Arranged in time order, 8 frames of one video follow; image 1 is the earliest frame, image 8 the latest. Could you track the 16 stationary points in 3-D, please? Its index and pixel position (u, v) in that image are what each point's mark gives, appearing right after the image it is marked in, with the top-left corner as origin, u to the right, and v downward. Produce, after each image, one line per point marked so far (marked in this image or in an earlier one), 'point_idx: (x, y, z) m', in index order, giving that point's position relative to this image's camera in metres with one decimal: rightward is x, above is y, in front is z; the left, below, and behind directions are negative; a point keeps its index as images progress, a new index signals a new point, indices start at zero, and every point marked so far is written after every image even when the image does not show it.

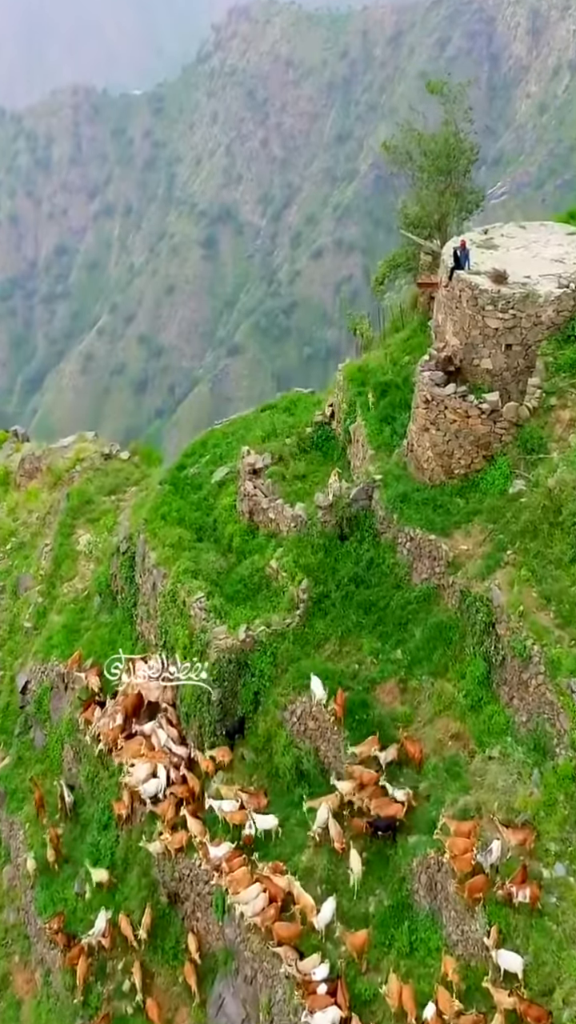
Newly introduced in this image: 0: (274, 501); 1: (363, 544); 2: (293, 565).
0: (-0.2, +0.2, +15.2) m
1: (+1.1, -0.5, +14.3) m
2: (+0.1, -0.8, +14.3) m
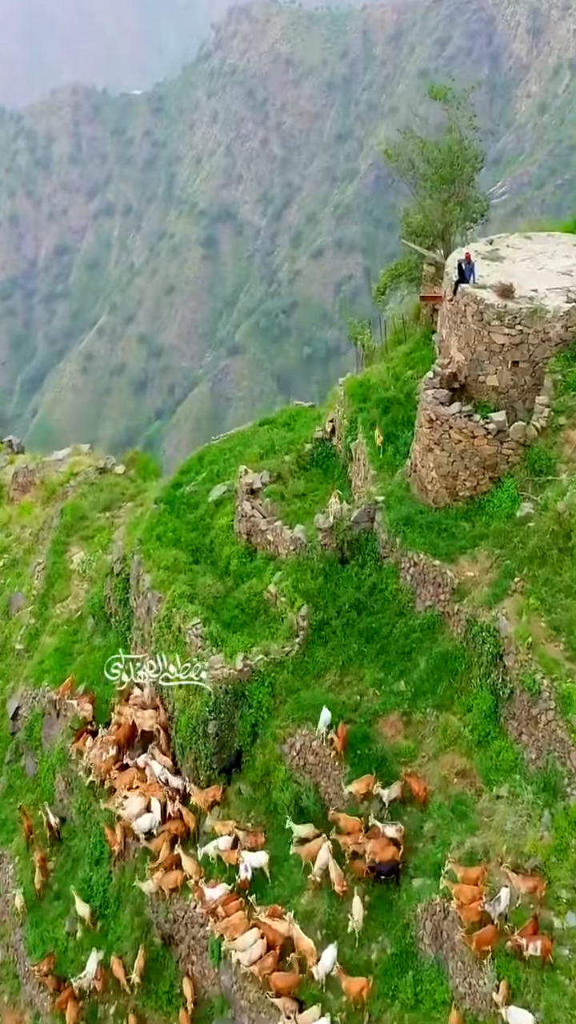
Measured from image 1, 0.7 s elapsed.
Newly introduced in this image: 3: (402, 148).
0: (-0.2, -0.1, +14.7) m
1: (+1.1, -0.8, +13.8) m
2: (+0.1, -1.1, +13.8) m
3: (+2.3, +6.9, +19.2) m
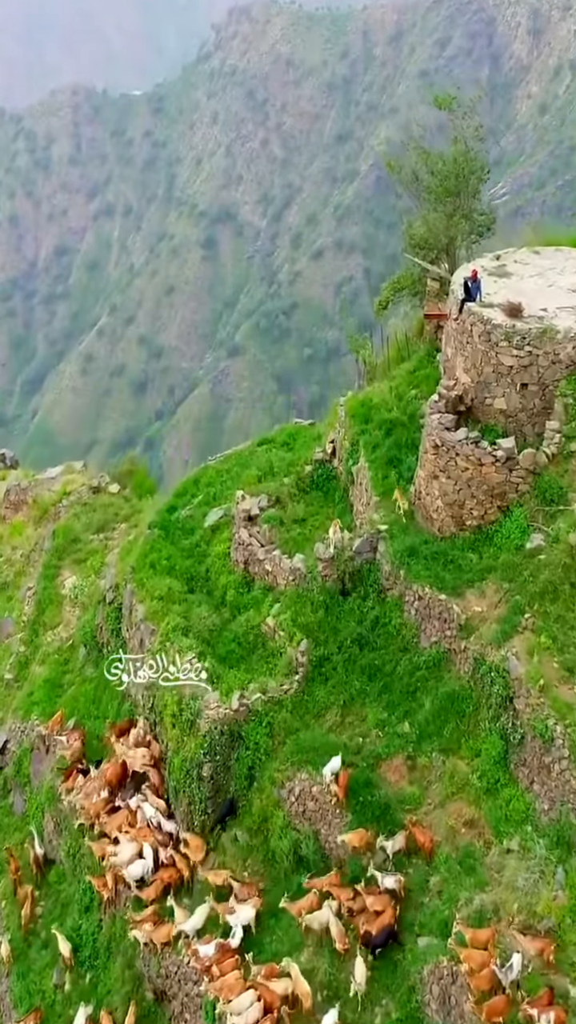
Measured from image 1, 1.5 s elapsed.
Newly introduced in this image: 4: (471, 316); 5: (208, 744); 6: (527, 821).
0: (-0.2, -0.5, +14.1) m
1: (+1.0, -1.2, +13.2) m
2: (0.0, -1.5, +13.2) m
3: (+2.2, +6.6, +18.6) m
4: (+2.5, +2.7, +13.5) m
5: (-1.0, -2.9, +12.5) m
6: (+2.5, -3.3, +10.6) m
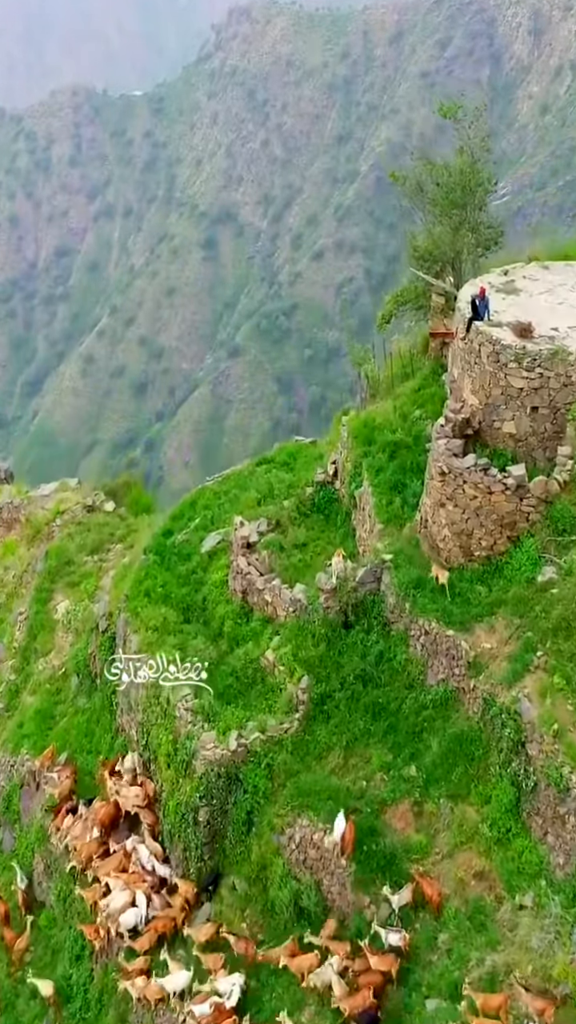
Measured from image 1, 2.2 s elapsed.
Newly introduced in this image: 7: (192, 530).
0: (-0.2, -0.9, +13.6) m
1: (+1.0, -1.6, +12.6) m
2: (0.0, -1.8, +12.6) m
3: (+2.2, +6.2, +18.0) m
4: (+2.5, +2.3, +13.0) m
5: (-1.0, -3.3, +12.0) m
6: (+2.5, -3.7, +10.1) m
7: (-1.5, -0.3, +16.0) m
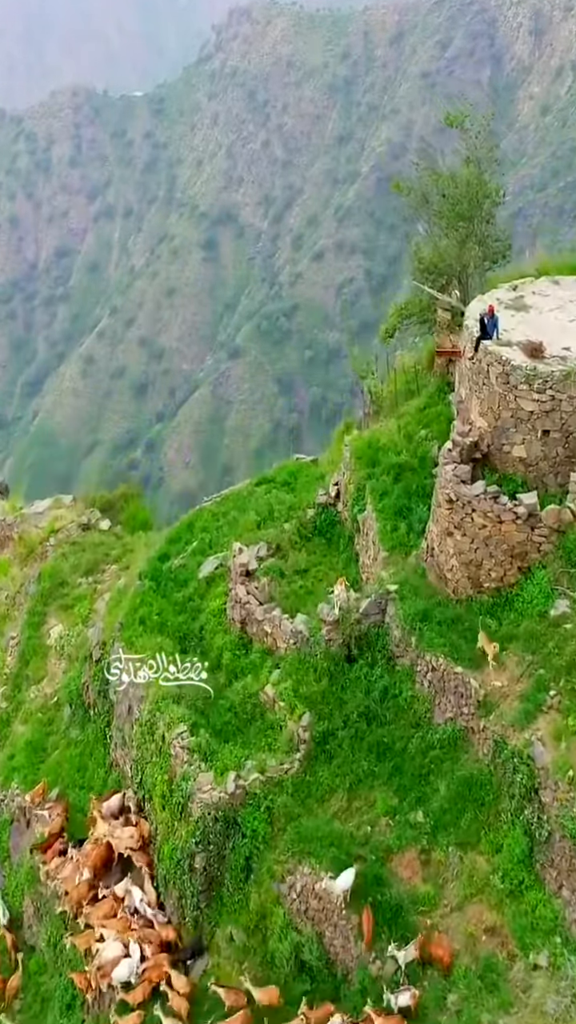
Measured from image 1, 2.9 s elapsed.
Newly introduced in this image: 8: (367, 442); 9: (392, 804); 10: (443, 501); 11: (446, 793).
0: (-0.2, -1.3, +13.0) m
1: (+1.1, -1.9, +12.0) m
2: (0.0, -2.2, +12.1) m
3: (+2.3, +5.8, +17.5) m
4: (+2.5, +2.0, +12.4) m
5: (-1.0, -3.6, +11.4) m
6: (+2.5, -4.0, +9.5) m
7: (-1.5, -0.7, +15.4) m
8: (+1.2, +1.1, +15.0) m
9: (+1.1, -3.2, +11.0) m
10: (+1.9, +0.1, +12.1) m
11: (+1.7, -3.0, +10.8) m
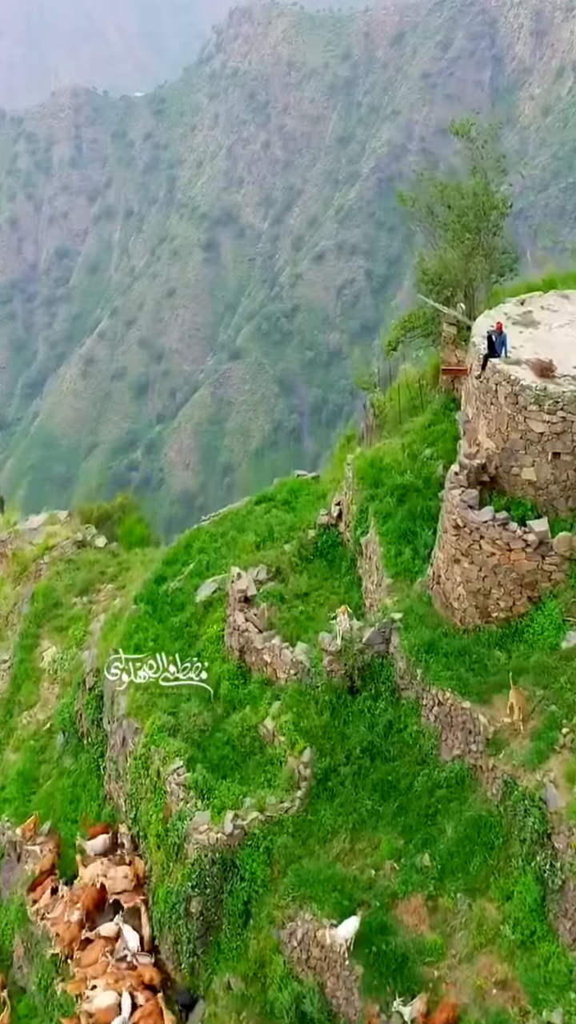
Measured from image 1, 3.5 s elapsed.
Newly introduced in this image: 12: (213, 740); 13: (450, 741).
0: (-0.2, -1.6, +12.5) m
1: (+1.1, -2.2, +11.6) m
2: (+0.1, -2.5, +11.6) m
3: (+2.3, +5.5, +17.0) m
4: (+2.5, +1.6, +11.9) m
5: (-1.0, -4.0, +10.9) m
6: (+2.6, -4.3, +9.0) m
7: (-1.5, -1.0, +15.0) m
8: (+1.2, +0.8, +14.5) m
9: (+1.1, -3.5, +10.5) m
10: (+1.9, -0.2, +11.6) m
11: (+1.7, -3.4, +10.3) m
12: (-0.9, -2.7, +12.0) m
13: (+1.8, -2.5, +10.9) m
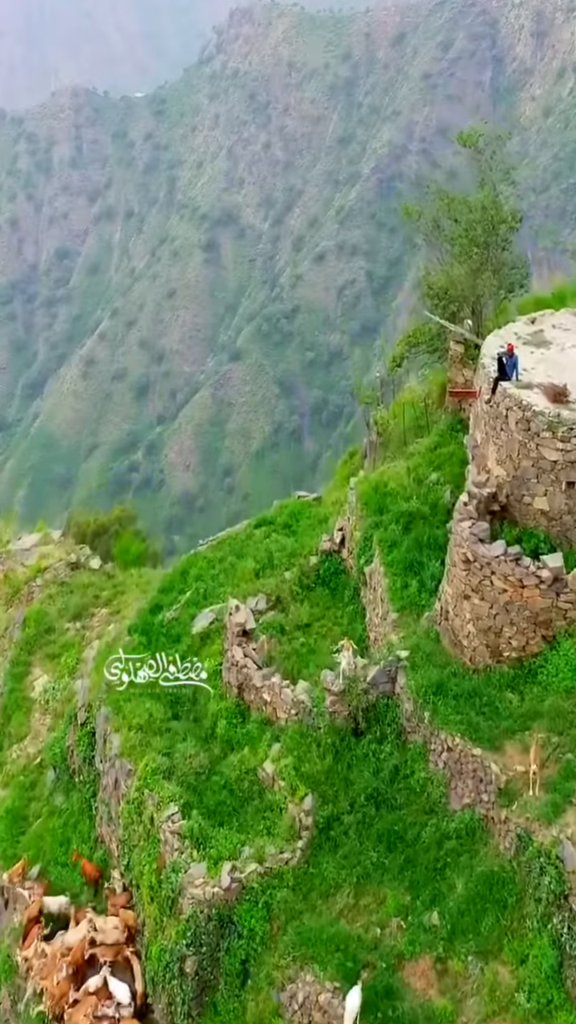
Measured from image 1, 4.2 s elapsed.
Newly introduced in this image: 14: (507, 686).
0: (-0.2, -1.9, +12.0) m
1: (+1.1, -2.6, +11.0) m
2: (+0.1, -2.9, +11.0) m
3: (+2.3, +5.1, +16.4) m
4: (+2.5, +1.3, +11.4) m
5: (-1.0, -4.3, +10.4) m
6: (+2.6, -4.7, +8.5) m
7: (-1.5, -1.3, +14.4) m
8: (+1.2, +0.4, +13.9) m
9: (+1.2, -3.9, +9.9) m
10: (+1.9, -0.5, +11.0) m
11: (+1.7, -3.7, +9.7) m
12: (-0.9, -3.1, +11.4) m
13: (+1.8, -2.9, +10.3) m
14: (+2.3, -1.9, +10.7) m
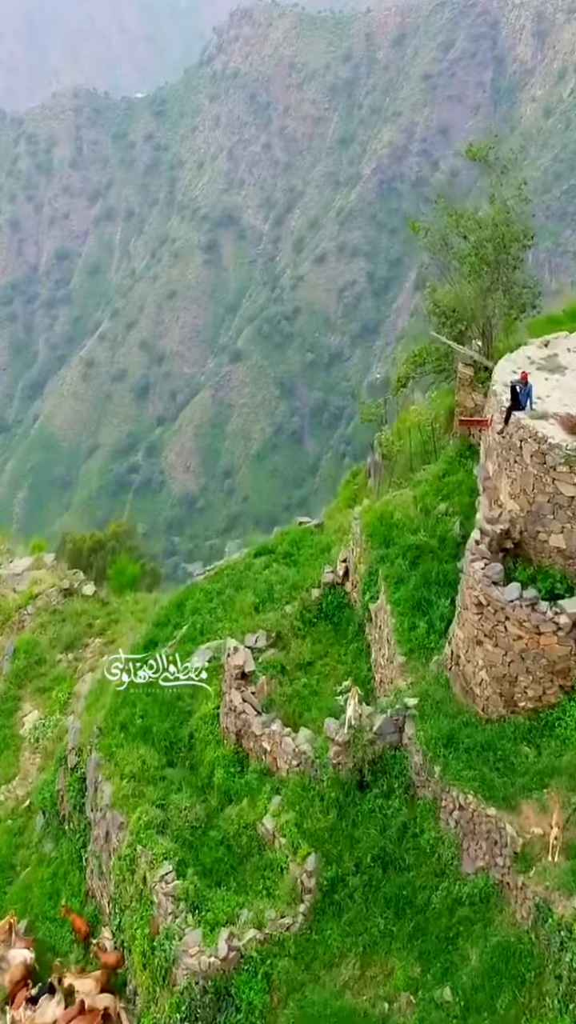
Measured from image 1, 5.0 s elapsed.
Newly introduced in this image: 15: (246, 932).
0: (-0.2, -2.4, +11.3) m
1: (+1.1, -3.0, +10.3) m
2: (+0.1, -3.3, +10.4) m
3: (+2.3, +4.7, +15.8) m
4: (+2.5, +0.9, +10.7) m
5: (-1.0, -4.7, +9.7) m
6: (+2.6, -5.1, +7.8) m
7: (-1.5, -1.8, +13.7) m
8: (+1.2, 0.0, +13.2) m
9: (+1.2, -4.3, +9.3) m
10: (+1.9, -0.9, +10.4) m
11: (+1.7, -4.1, +9.1) m
12: (-0.9, -3.5, +10.8) m
13: (+1.8, -3.3, +9.7) m
14: (+2.4, -2.3, +10.0) m
15: (-0.4, -4.1, +9.7) m
